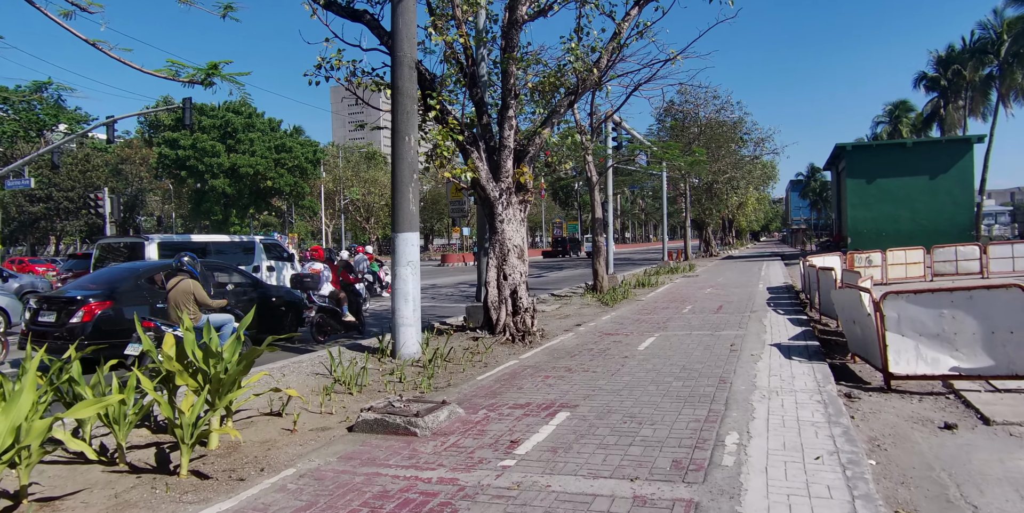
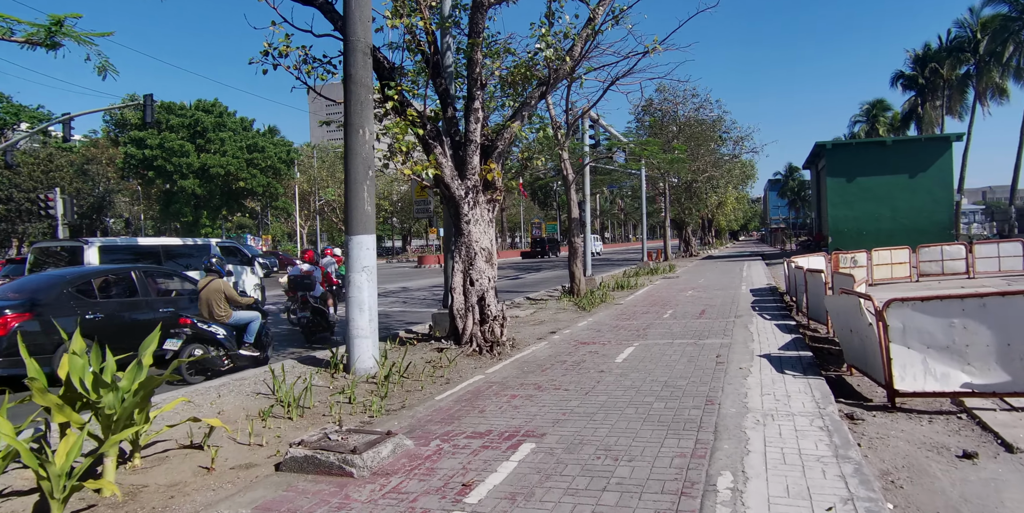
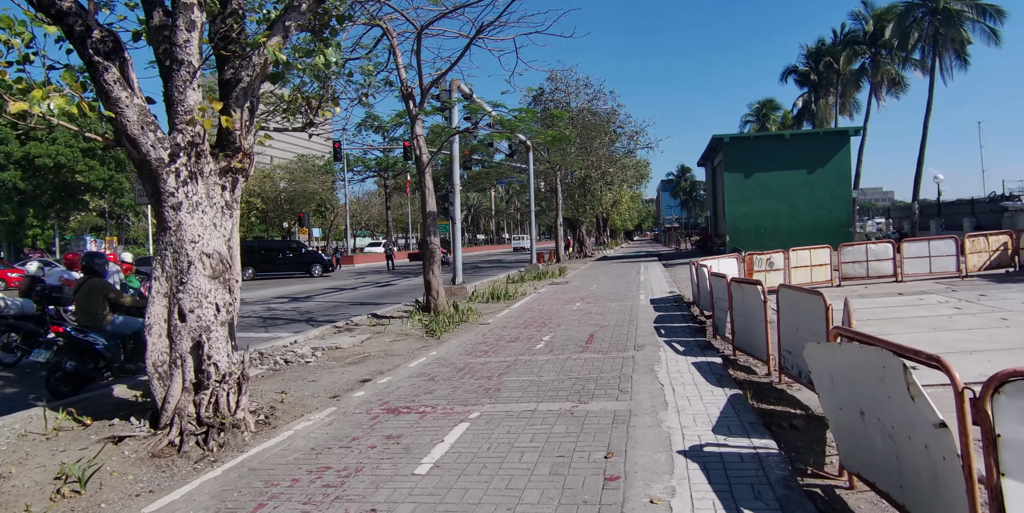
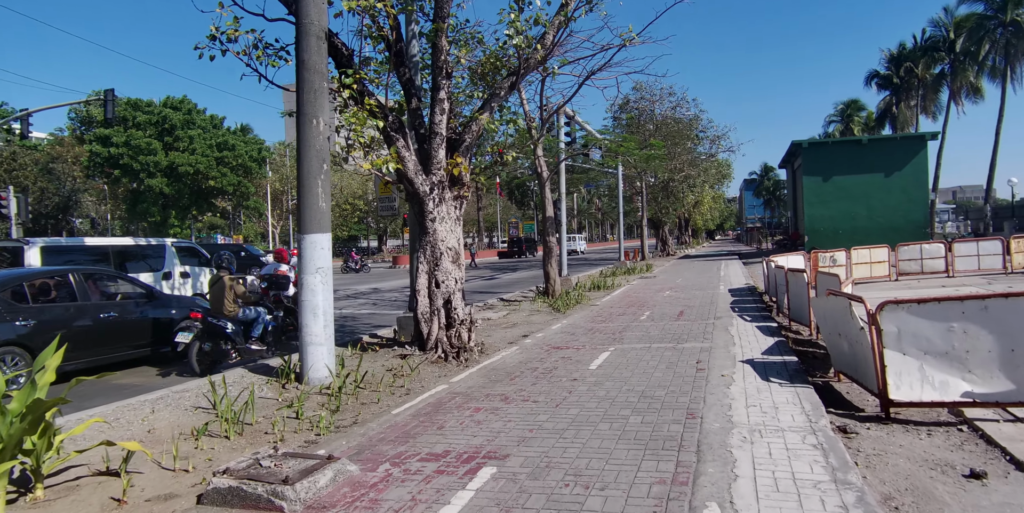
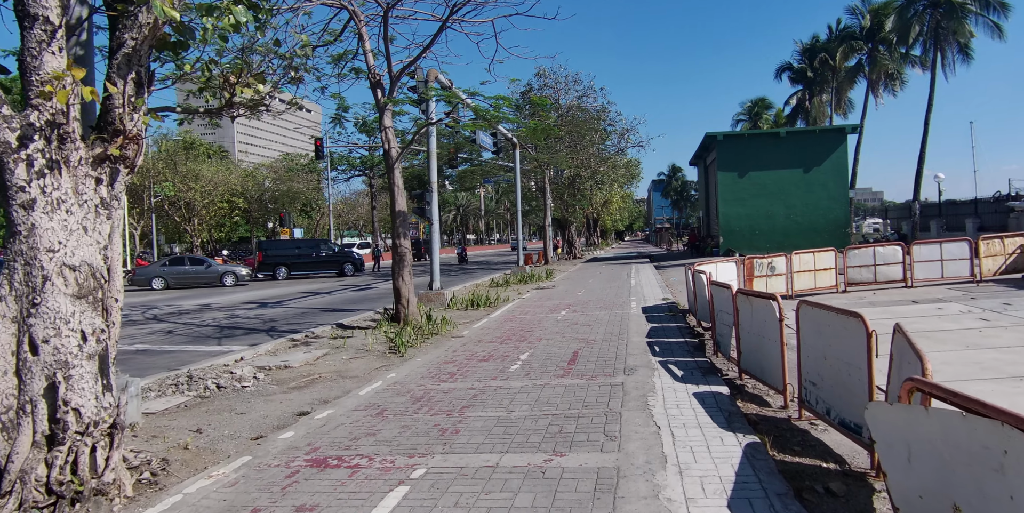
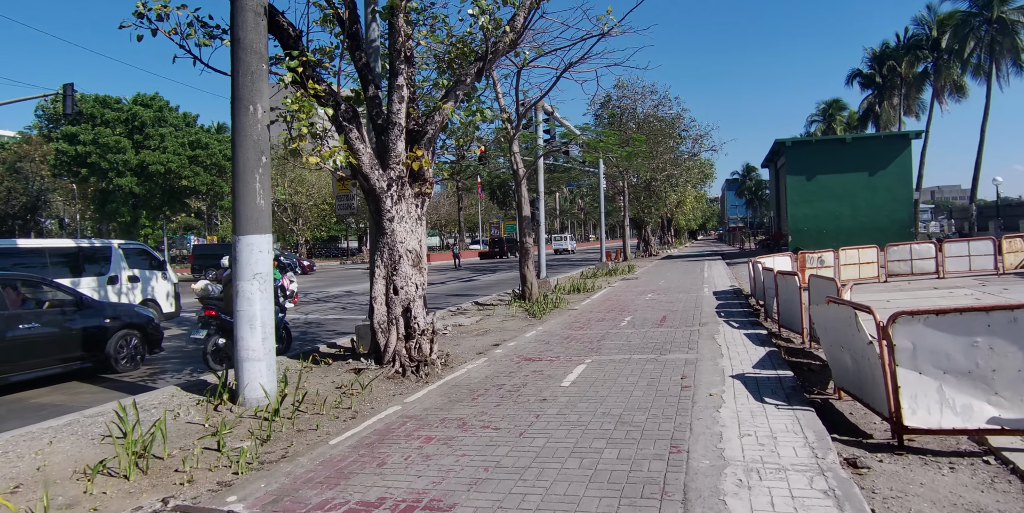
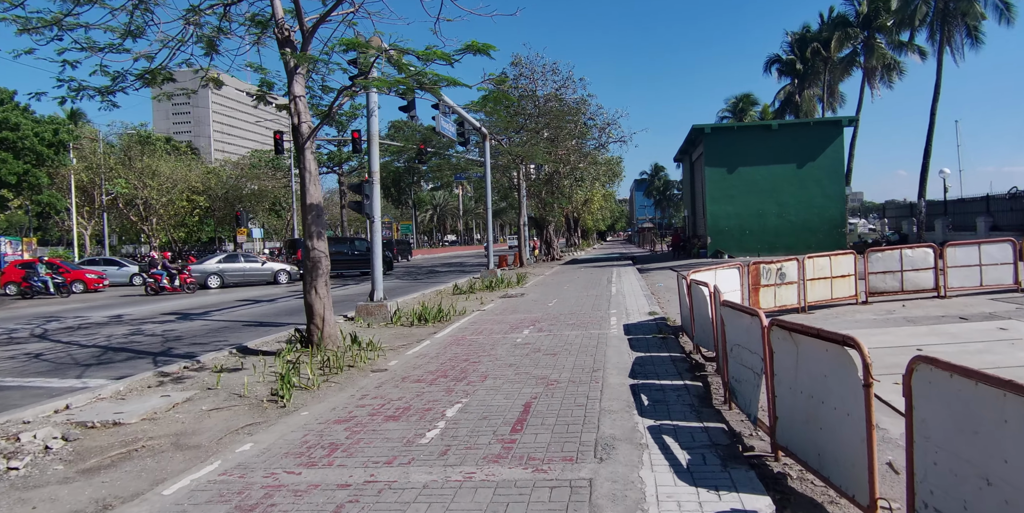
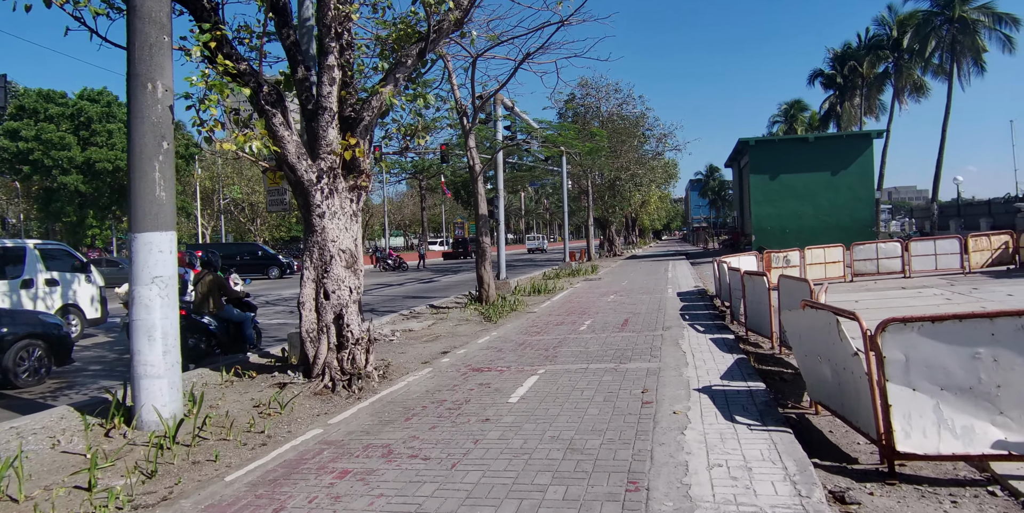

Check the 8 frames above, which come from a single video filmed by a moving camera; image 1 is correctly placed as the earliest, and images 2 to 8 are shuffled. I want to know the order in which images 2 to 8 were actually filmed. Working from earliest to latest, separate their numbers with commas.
2, 4, 6, 8, 3, 5, 7
